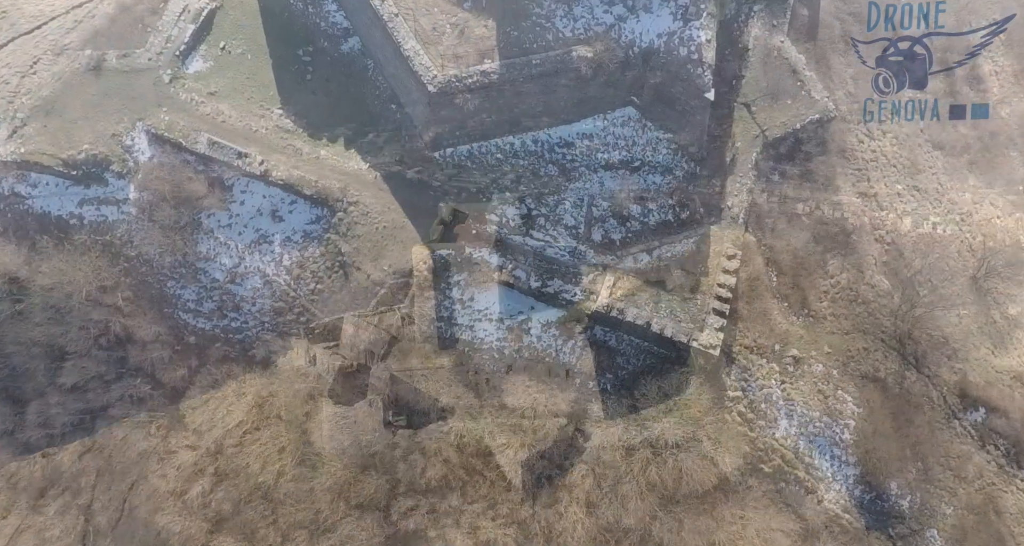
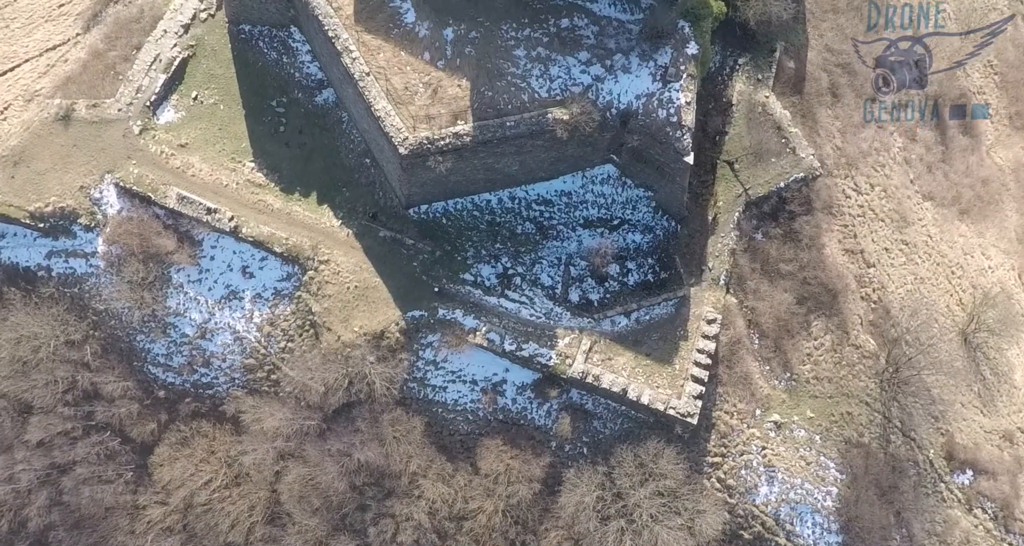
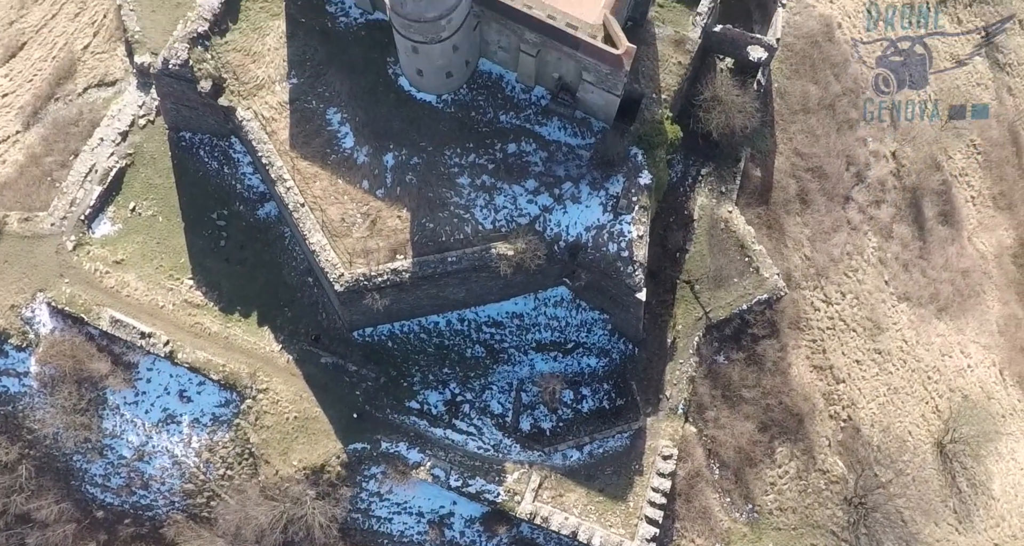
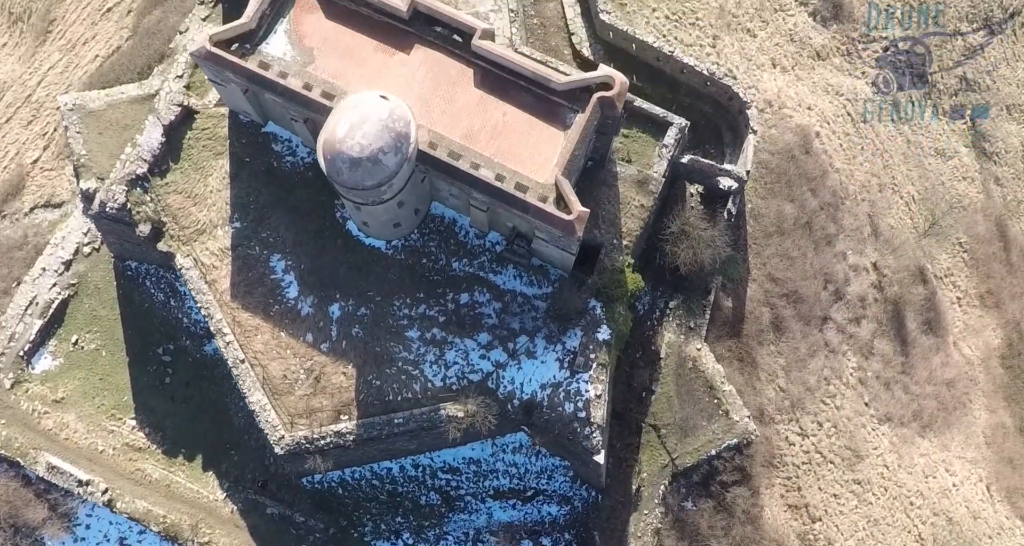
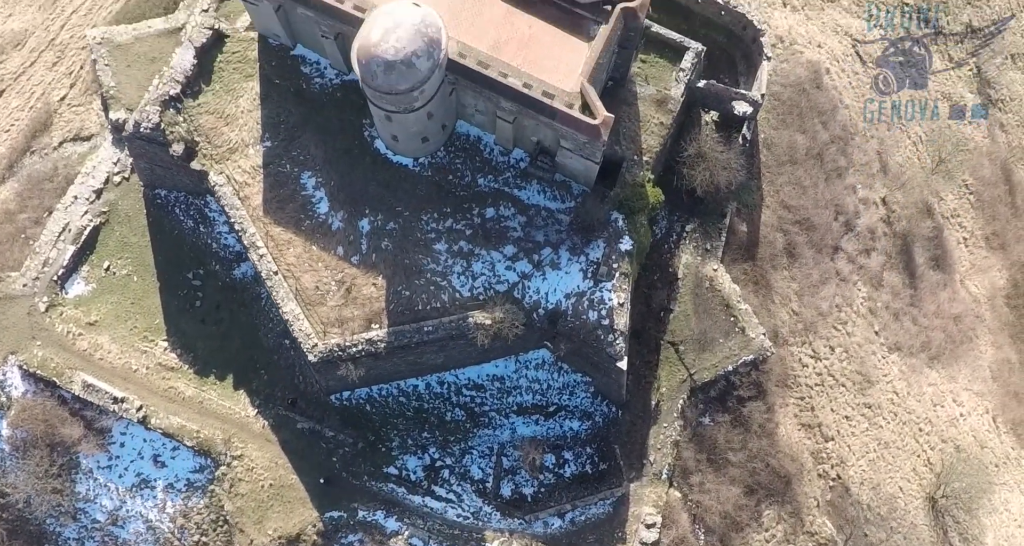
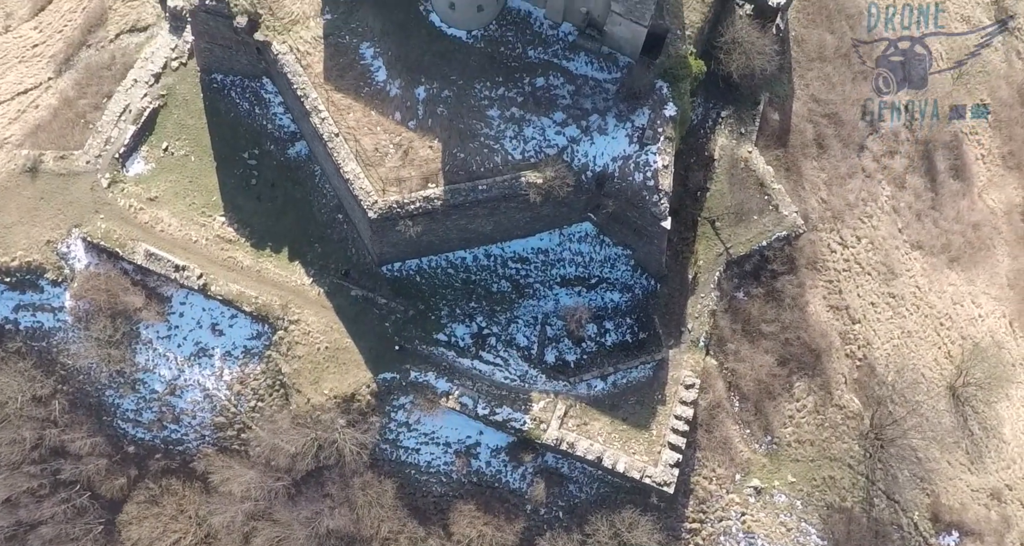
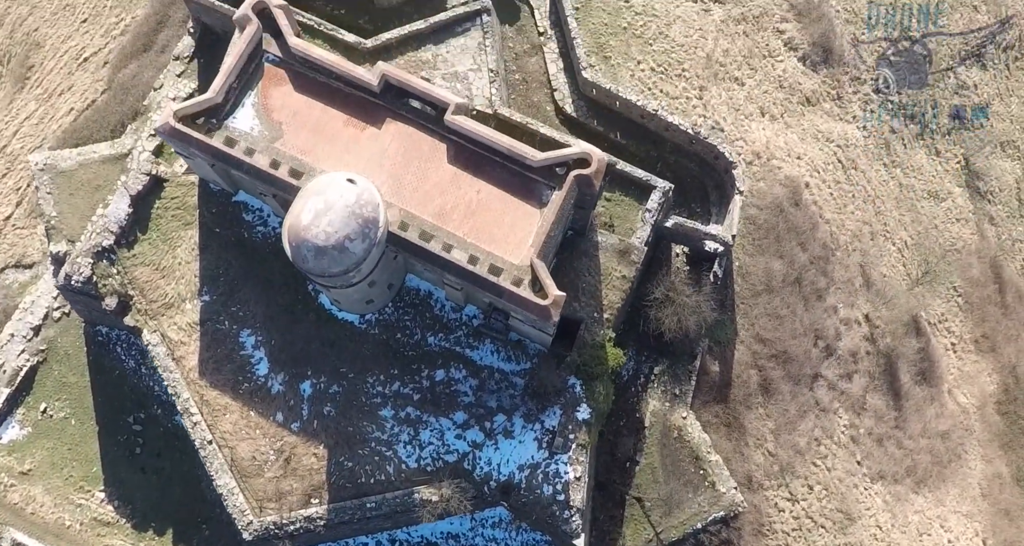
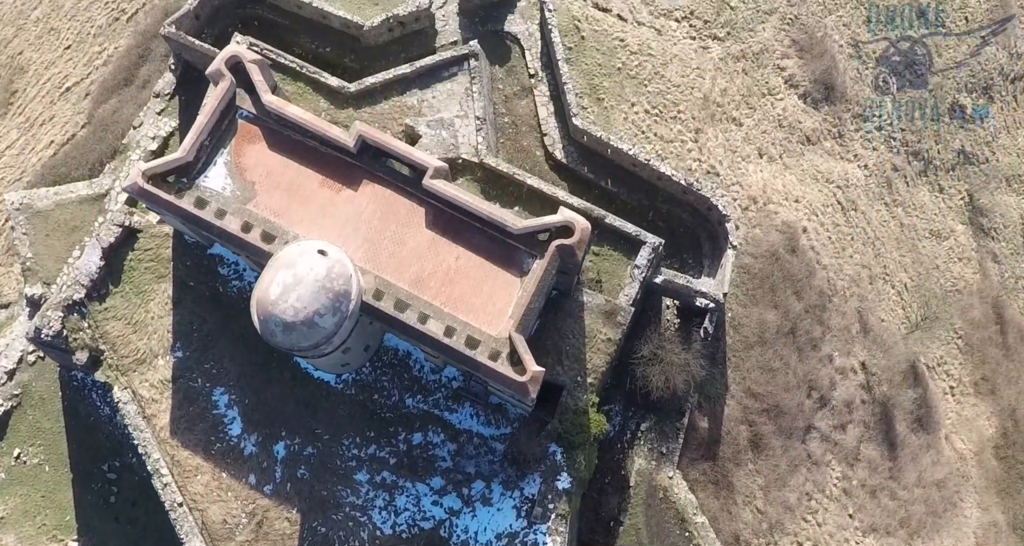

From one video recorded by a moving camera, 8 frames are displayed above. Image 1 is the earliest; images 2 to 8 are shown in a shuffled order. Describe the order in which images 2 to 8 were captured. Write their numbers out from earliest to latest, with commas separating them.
2, 6, 3, 5, 4, 7, 8
